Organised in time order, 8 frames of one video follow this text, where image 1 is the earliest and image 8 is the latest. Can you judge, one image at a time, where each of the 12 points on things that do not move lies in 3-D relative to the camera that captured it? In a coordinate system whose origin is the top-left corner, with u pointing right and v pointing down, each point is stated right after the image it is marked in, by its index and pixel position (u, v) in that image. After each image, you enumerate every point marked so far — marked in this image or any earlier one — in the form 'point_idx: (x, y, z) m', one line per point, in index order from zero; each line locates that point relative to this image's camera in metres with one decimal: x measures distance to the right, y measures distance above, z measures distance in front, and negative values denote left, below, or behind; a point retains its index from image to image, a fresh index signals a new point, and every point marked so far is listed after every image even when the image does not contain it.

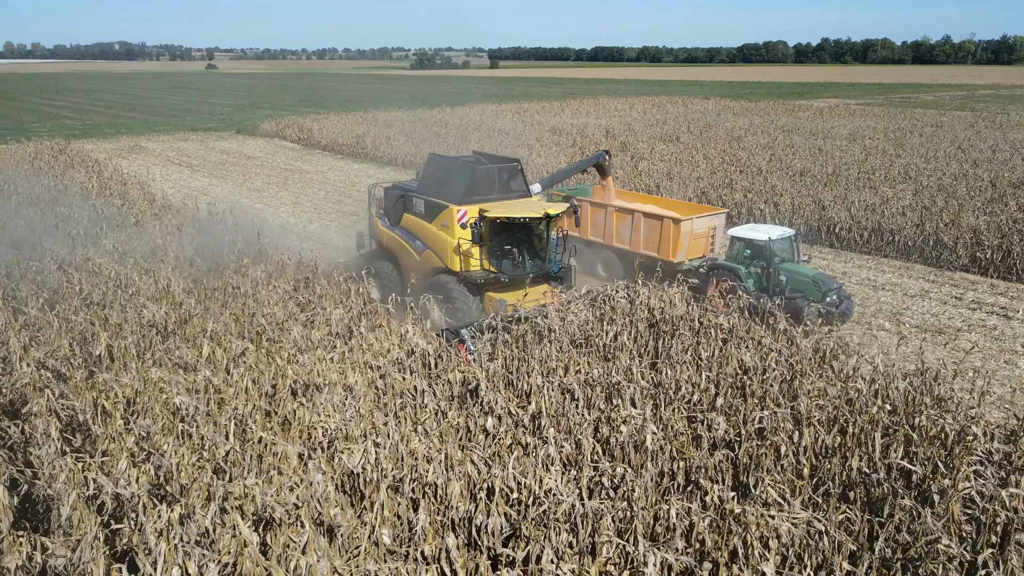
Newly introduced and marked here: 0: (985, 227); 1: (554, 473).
0: (+8.6, +1.1, +13.5) m
1: (+0.3, -1.3, +5.2) m
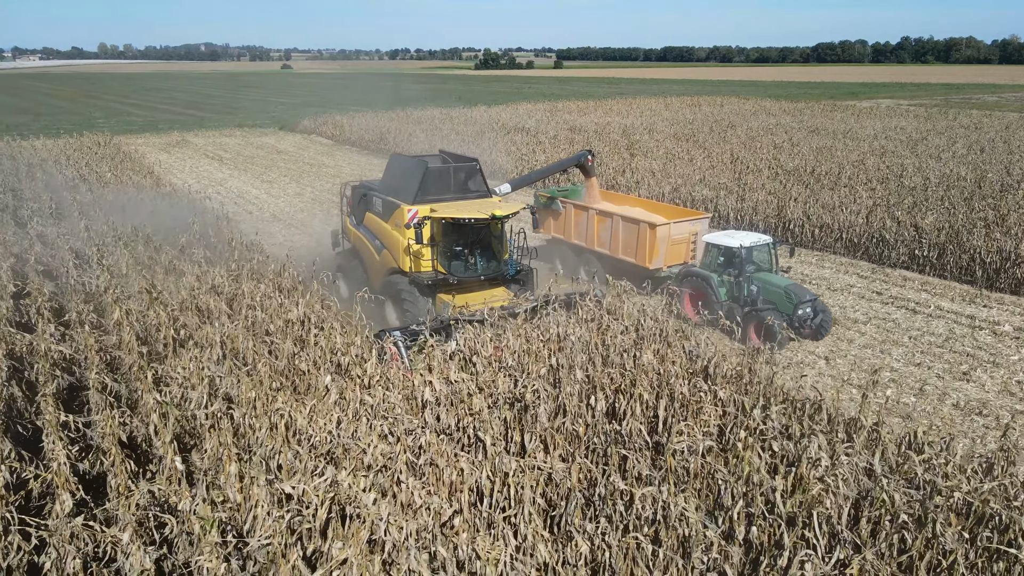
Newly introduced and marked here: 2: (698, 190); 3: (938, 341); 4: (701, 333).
0: (+7.7, +1.1, +13.5) m
1: (-1.4, -1.1, +6.0) m
2: (+4.4, +2.2, +17.6) m
3: (+5.6, -0.7, +9.4) m
4: (+2.3, -0.5, +8.9) m
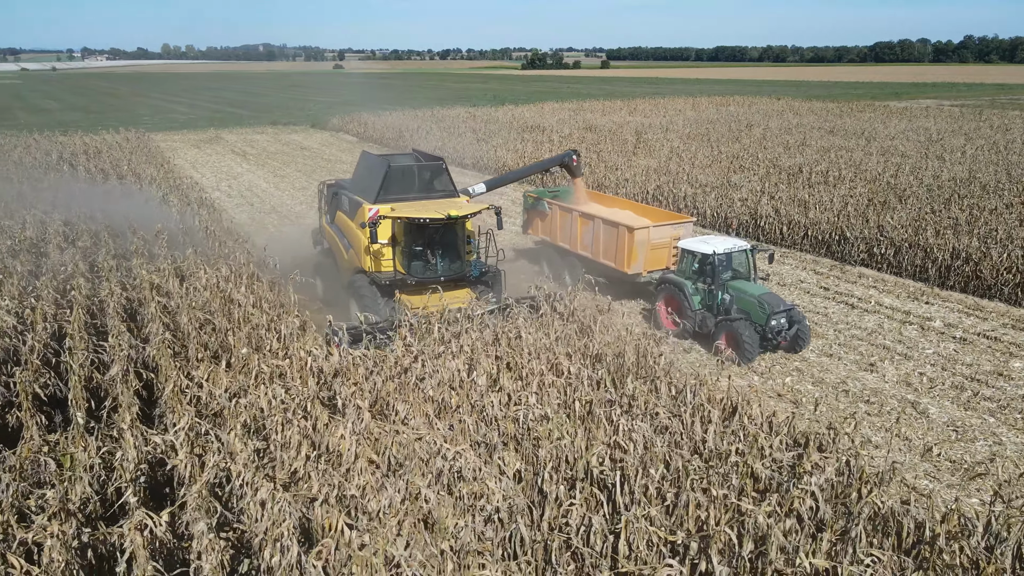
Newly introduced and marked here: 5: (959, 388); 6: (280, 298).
0: (+7.0, +1.2, +13.6) m
1: (-2.5, -0.9, +6.6) m
2: (+4.1, +2.3, +17.9) m
3: (+4.6, -0.7, +9.6) m
4: (+1.3, -0.4, +9.2) m
5: (+4.8, -1.1, +8.0) m
6: (-3.1, -0.1, +10.0) m
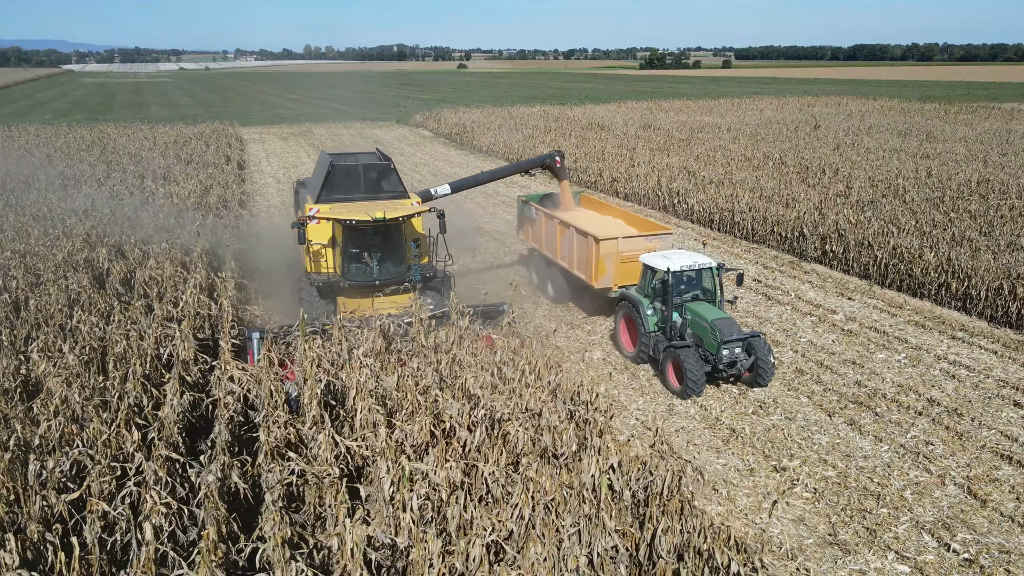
0: (+6.3, +1.2, +13.5) m
1: (-4.3, -0.4, +8.1) m
2: (+4.1, +2.5, +18.2) m
3: (+3.3, -0.5, +9.9) m
4: (-0.1, -0.1, +10.1) m
5: (+3.2, -1.0, +8.4) m
6: (-4.3, +0.4, +11.5) m
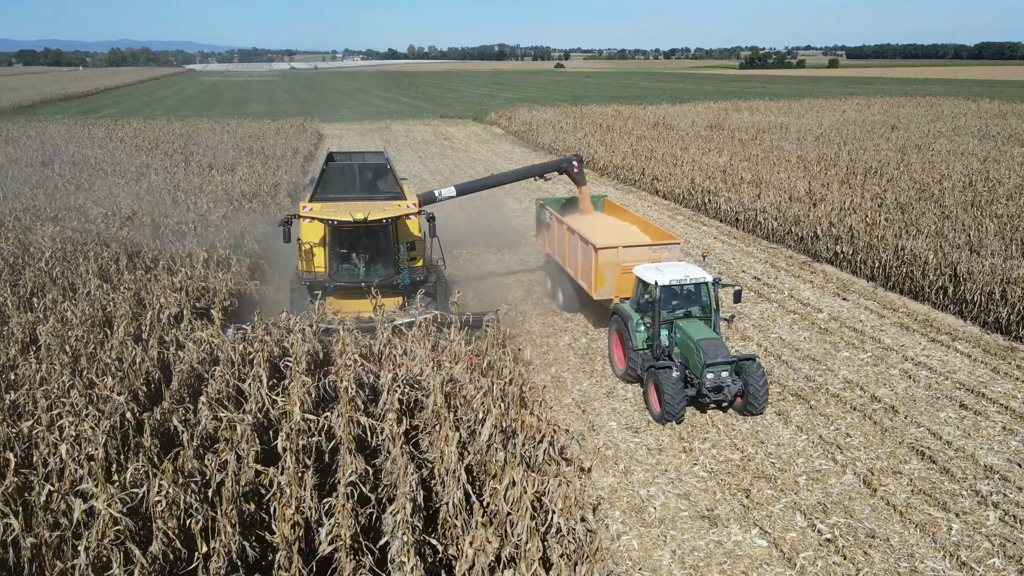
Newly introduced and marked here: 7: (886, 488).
0: (+6.5, +1.1, +13.2) m
1: (-4.7, 0.0, +9.1) m
2: (+4.9, +2.5, +18.1) m
3: (+3.0, -0.5, +10.1) m
4: (-0.3, +0.1, +10.6) m
5: (+2.7, -0.9, +8.5) m
6: (-4.3, +0.7, +12.5) m
7: (+3.0, -1.6, +6.0) m
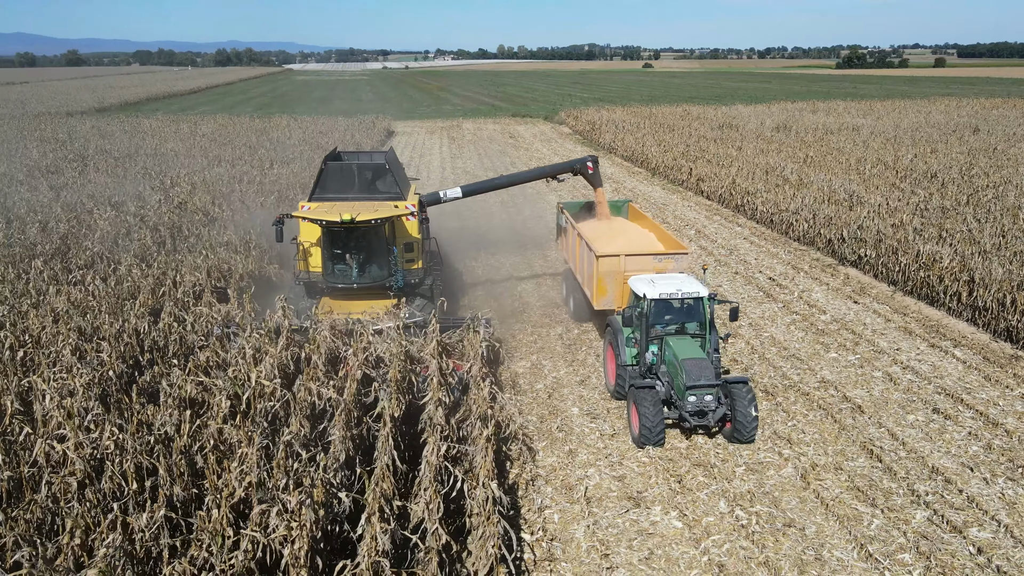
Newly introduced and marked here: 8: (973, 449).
0: (+6.9, +1.0, +12.9) m
1: (-4.8, +0.2, +10.0) m
2: (+5.9, +2.5, +17.9) m
3: (+3.0, -0.4, +10.1) m
4: (-0.2, +0.2, +11.0) m
5: (+2.5, -0.9, +8.6) m
6: (-4.0, +1.0, +13.3) m
7: (+2.6, -1.6, +6.0) m
8: (+4.1, -1.4, +6.5) m
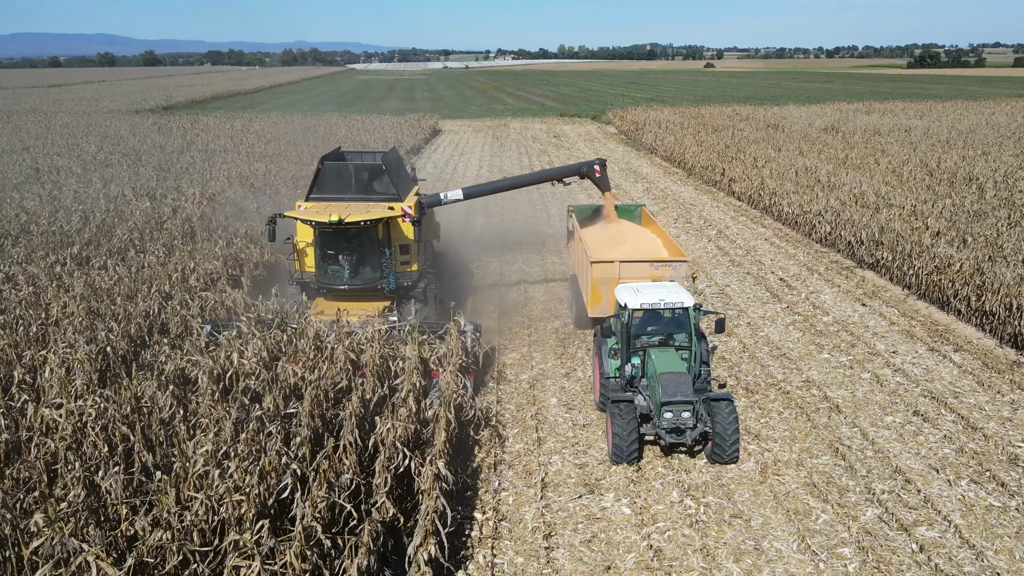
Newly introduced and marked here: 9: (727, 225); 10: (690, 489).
0: (+7.1, +1.0, +12.6) m
1: (-4.7, +0.4, +10.6) m
2: (+6.5, +2.4, +17.7) m
3: (+3.0, -0.4, +10.1) m
4: (-0.1, +0.3, +11.2) m
5: (+2.4, -0.8, +8.6) m
6: (-3.7, +1.2, +13.8) m
7: (+2.2, -1.6, +6.1) m
8: (+3.8, -1.5, +6.5) m
9: (+4.8, +1.4, +16.4) m
10: (+1.4, -1.6, +6.0) m
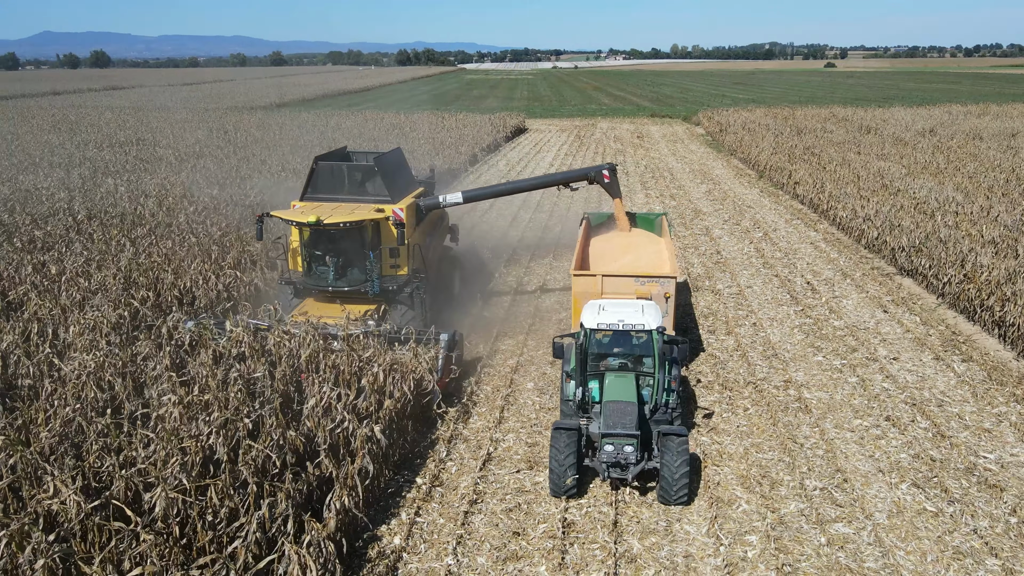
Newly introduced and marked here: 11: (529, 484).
0: (+7.5, +0.8, +12.0) m
1: (-4.4, +0.7, +11.6) m
2: (+7.7, +2.2, +17.1) m
3: (+3.1, -0.4, +10.1) m
4: (+0.2, +0.4, +11.6) m
5: (+2.3, -0.8, +8.7) m
6: (-2.9, +1.4, +14.7) m
7: (+1.8, -1.5, +6.2) m
8: (+3.4, -1.5, +6.4) m
9: (+5.8, +1.3, +16.0) m
10: (+1.0, -1.6, +6.2) m
11: (+0.1, -1.6, +6.1) m
